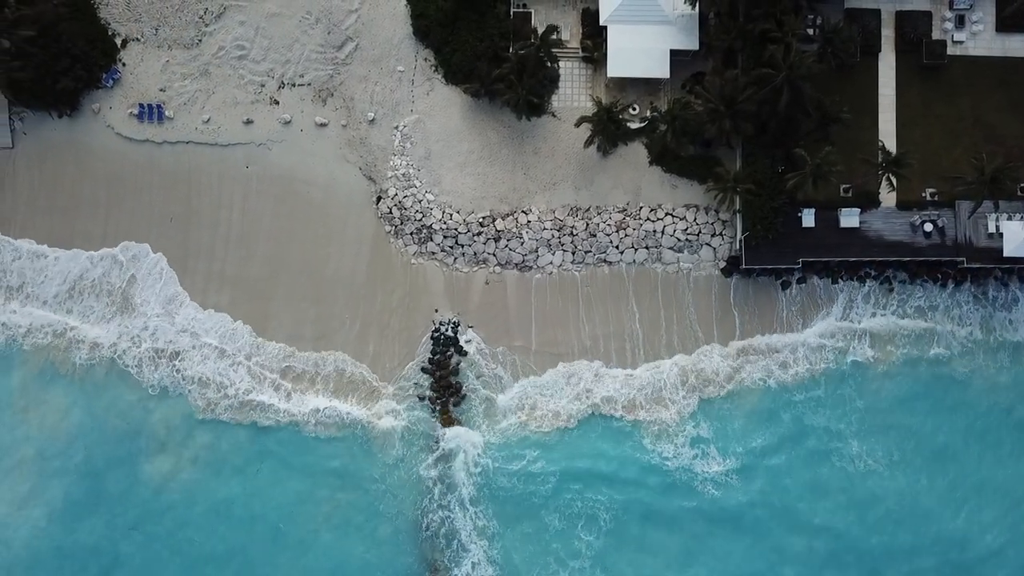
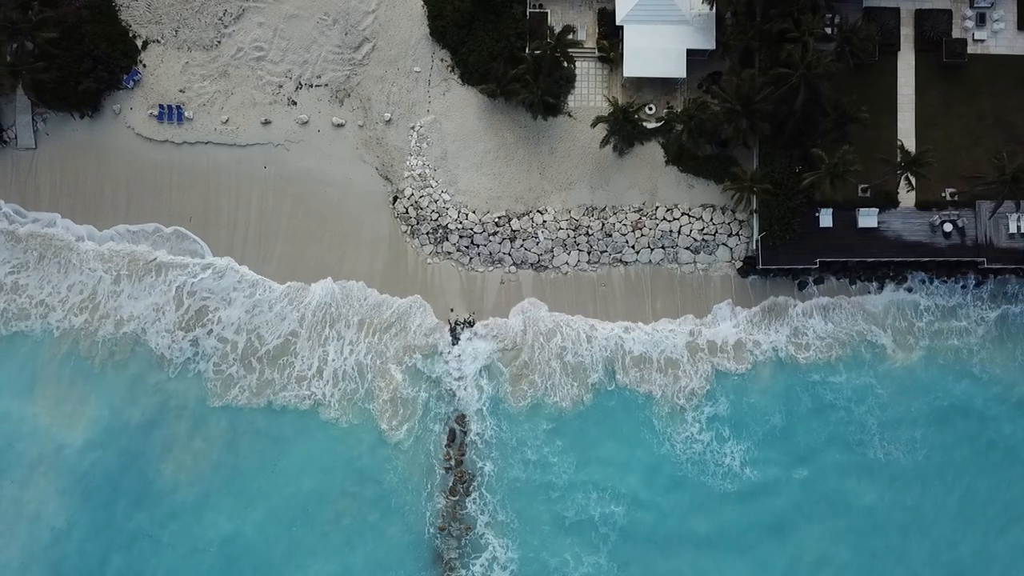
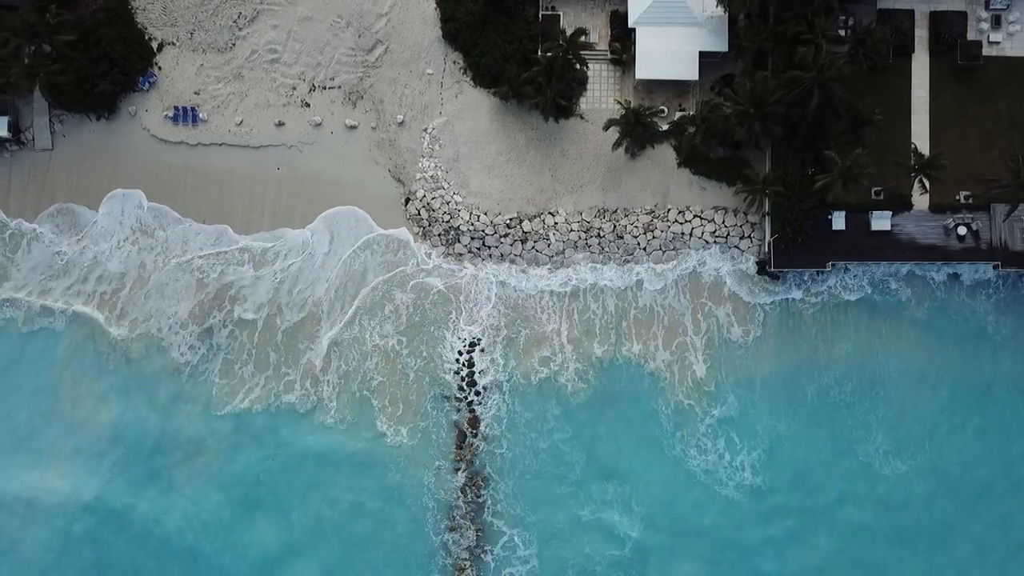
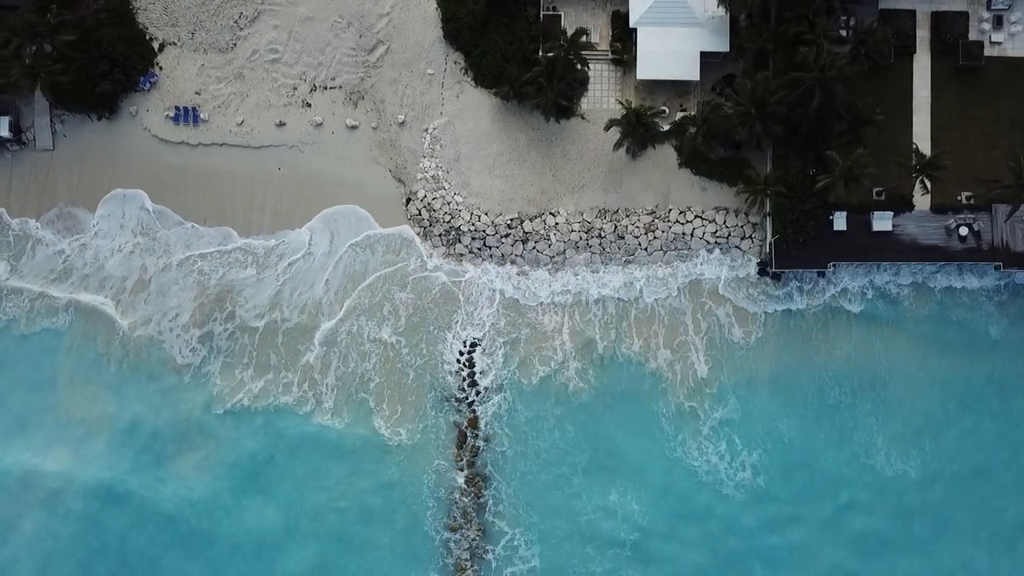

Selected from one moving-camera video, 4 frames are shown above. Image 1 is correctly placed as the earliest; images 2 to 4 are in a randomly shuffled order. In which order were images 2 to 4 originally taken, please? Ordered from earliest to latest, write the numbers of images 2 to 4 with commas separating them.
2, 3, 4
